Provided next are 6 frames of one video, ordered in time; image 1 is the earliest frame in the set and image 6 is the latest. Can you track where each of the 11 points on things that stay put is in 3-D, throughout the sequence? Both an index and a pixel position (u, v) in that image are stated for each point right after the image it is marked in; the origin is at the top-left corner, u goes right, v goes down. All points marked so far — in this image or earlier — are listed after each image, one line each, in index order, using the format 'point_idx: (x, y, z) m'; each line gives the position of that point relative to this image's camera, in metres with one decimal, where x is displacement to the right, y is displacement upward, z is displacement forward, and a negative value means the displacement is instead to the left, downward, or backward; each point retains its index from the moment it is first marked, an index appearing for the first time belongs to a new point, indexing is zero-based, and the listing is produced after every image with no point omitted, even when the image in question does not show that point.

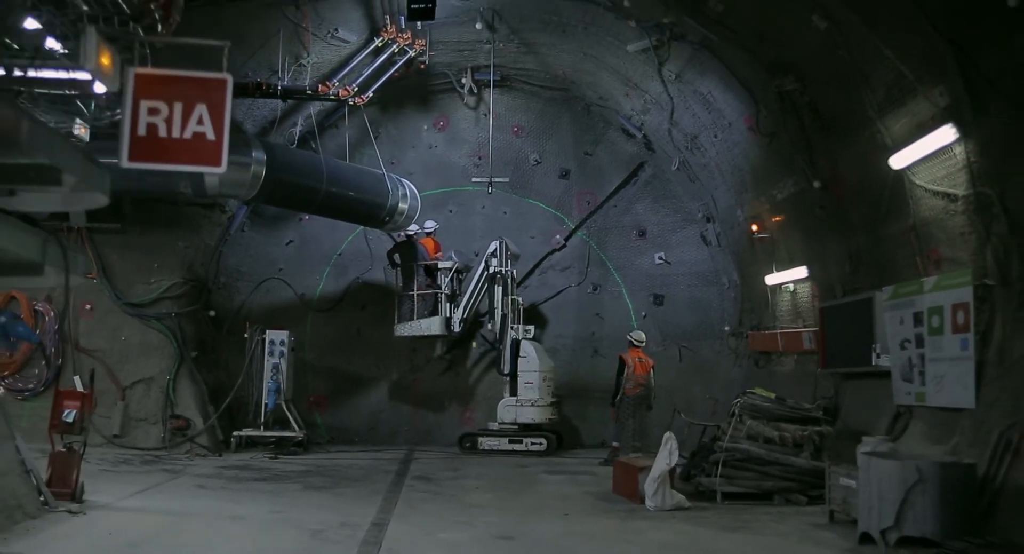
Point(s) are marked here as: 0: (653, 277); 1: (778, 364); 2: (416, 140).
0: (+1.2, 0.0, +12.1) m
1: (+1.8, -0.6, +9.9) m
2: (-0.8, +1.2, +12.5) m
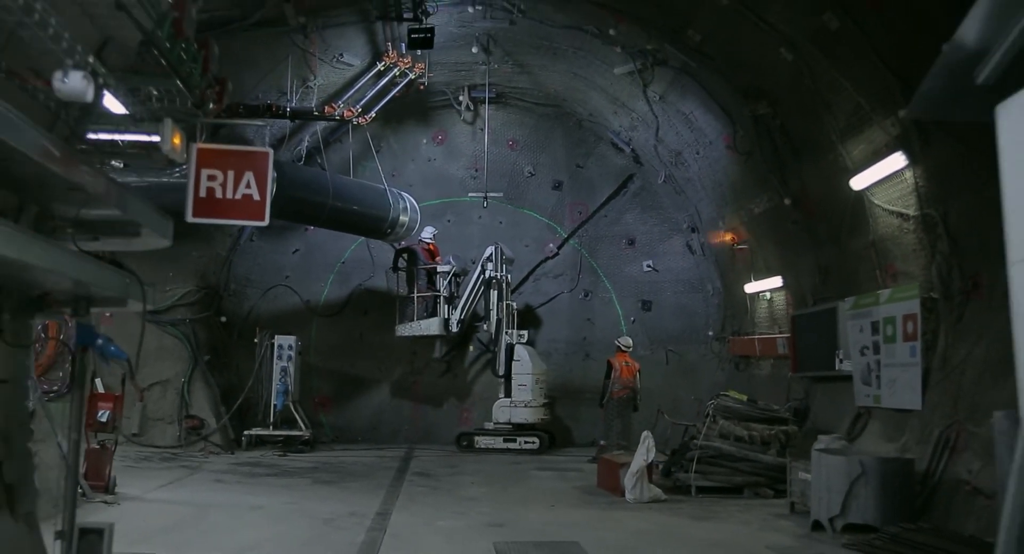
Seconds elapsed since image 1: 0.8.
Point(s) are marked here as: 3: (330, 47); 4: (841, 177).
0: (+1.1, -0.1, +12.7) m
1: (+1.8, -0.7, +10.5) m
2: (-0.9, +1.1, +13.1) m
3: (-1.2, +1.5, +9.5) m
4: (+1.8, +0.5, +7.9) m
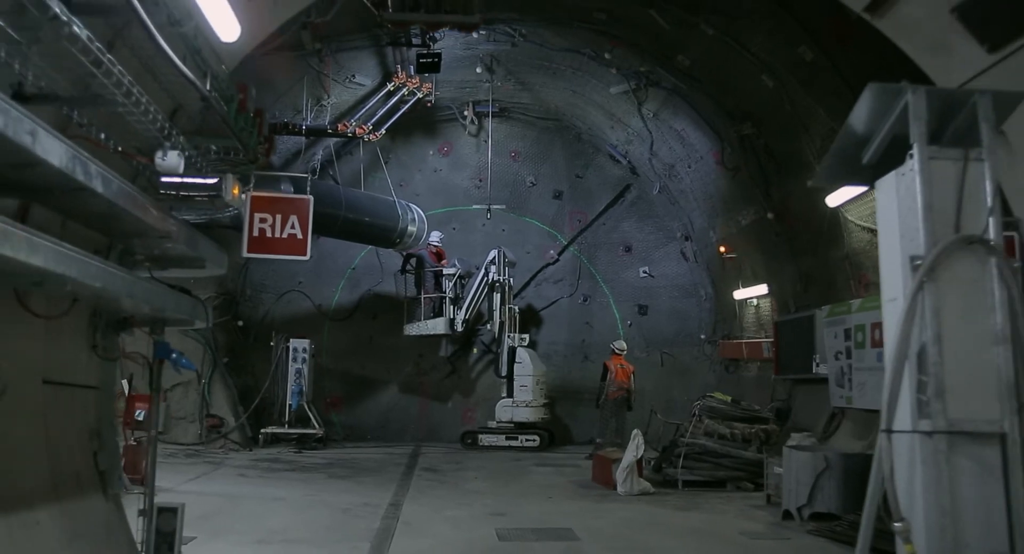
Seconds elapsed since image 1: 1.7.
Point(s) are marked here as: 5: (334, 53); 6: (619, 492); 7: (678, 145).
0: (+1.2, -0.1, +13.3) m
1: (+1.8, -0.7, +11.1) m
2: (-0.9, +1.1, +13.8) m
3: (-1.2, +1.5, +10.2) m
4: (+1.8, +0.5, +8.5) m
5: (-1.2, +1.5, +9.6) m
6: (+0.6, -1.1, +7.6) m
7: (+1.3, +1.0, +11.1) m
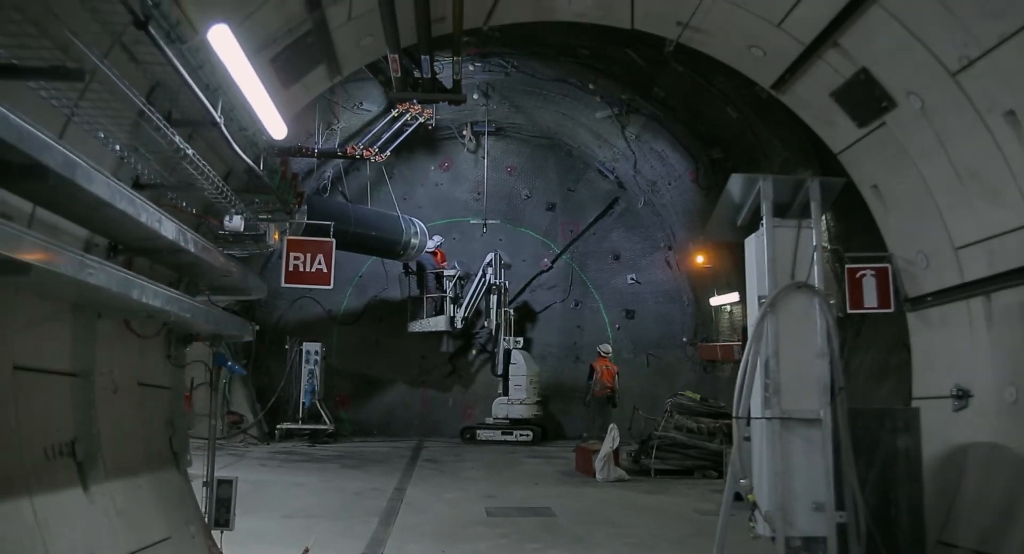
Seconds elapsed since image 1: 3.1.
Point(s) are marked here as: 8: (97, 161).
0: (+1.1, -0.2, +14.3) m
1: (+1.7, -0.8, +12.1) m
2: (-0.9, +1.0, +14.8) m
3: (-1.2, +1.4, +11.2) m
4: (+1.7, +0.4, +9.5) m
5: (-1.2, +1.4, +10.6) m
6: (+0.5, -1.2, +8.6) m
7: (+1.2, +0.9, +12.1) m
8: (-0.9, +0.2, +3.2) m
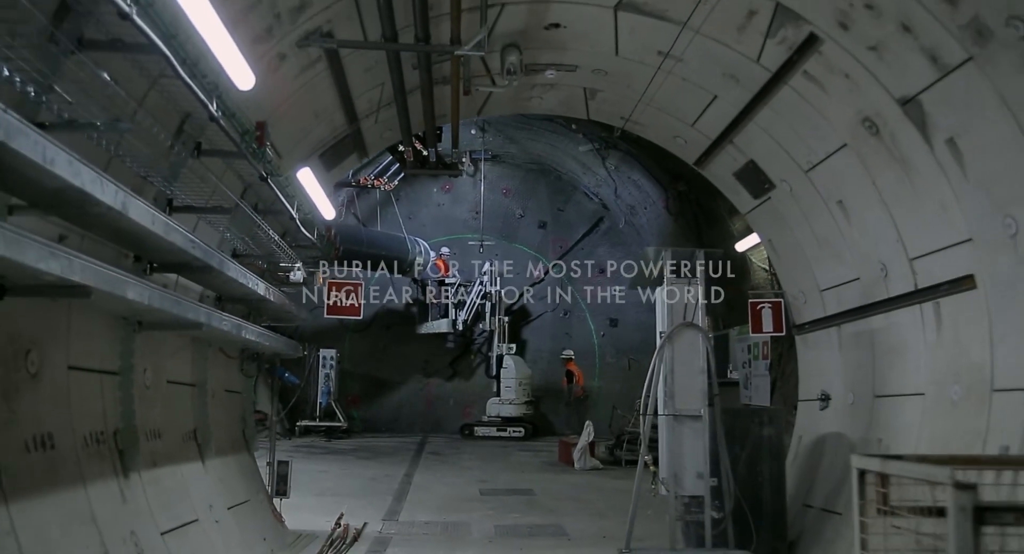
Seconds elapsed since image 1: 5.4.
0: (+1.1, -0.3, +15.9) m
1: (+1.7, -0.9, +13.7) m
2: (-0.9, +0.9, +16.3) m
3: (-1.3, +1.3, +12.7) m
4: (+1.7, +0.3, +11.1) m
5: (-1.3, +1.3, +12.2) m
6: (+0.4, -1.3, +10.2) m
7: (+1.2, +0.8, +13.6) m
8: (-1.0, +0.1, +4.7) m
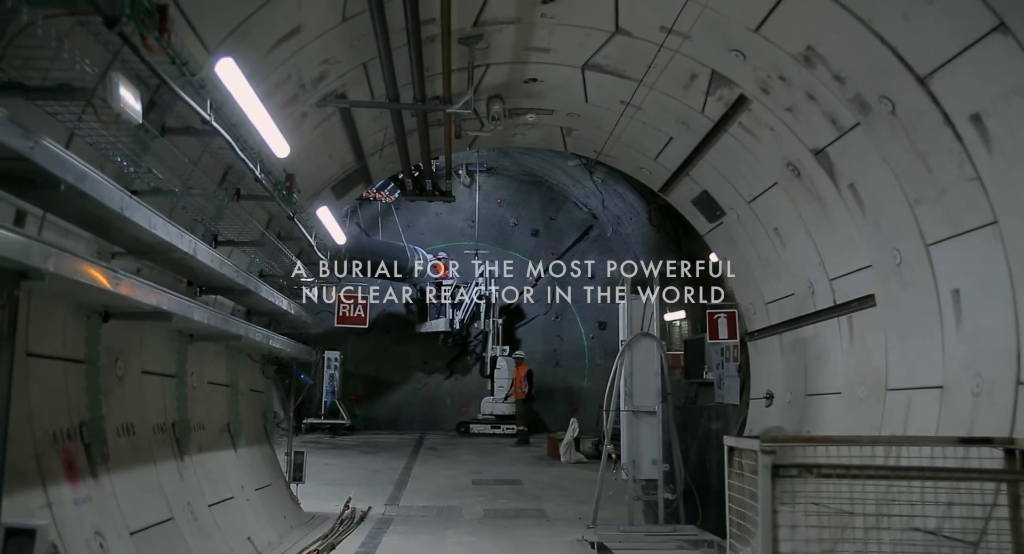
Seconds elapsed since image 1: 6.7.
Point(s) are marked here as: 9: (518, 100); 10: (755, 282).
0: (+1.0, -0.4, +16.7) m
1: (+1.6, -1.0, +14.5) m
2: (-1.0, +0.8, +17.2) m
3: (-1.4, +1.2, +13.6) m
4: (+1.6, +0.2, +11.9) m
5: (-1.4, +1.2, +13.1) m
6: (+0.4, -1.4, +11.0) m
7: (+1.1, +0.7, +14.5) m
8: (-1.0, 0.0, +5.6) m
9: (0.0, +0.8, +6.2) m
10: (+1.1, 0.0, +6.7) m
